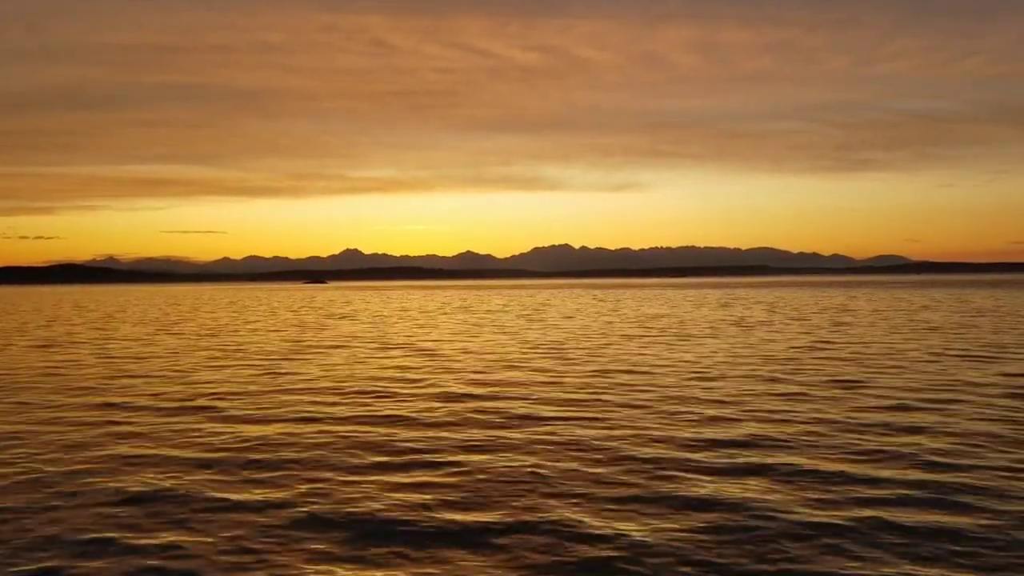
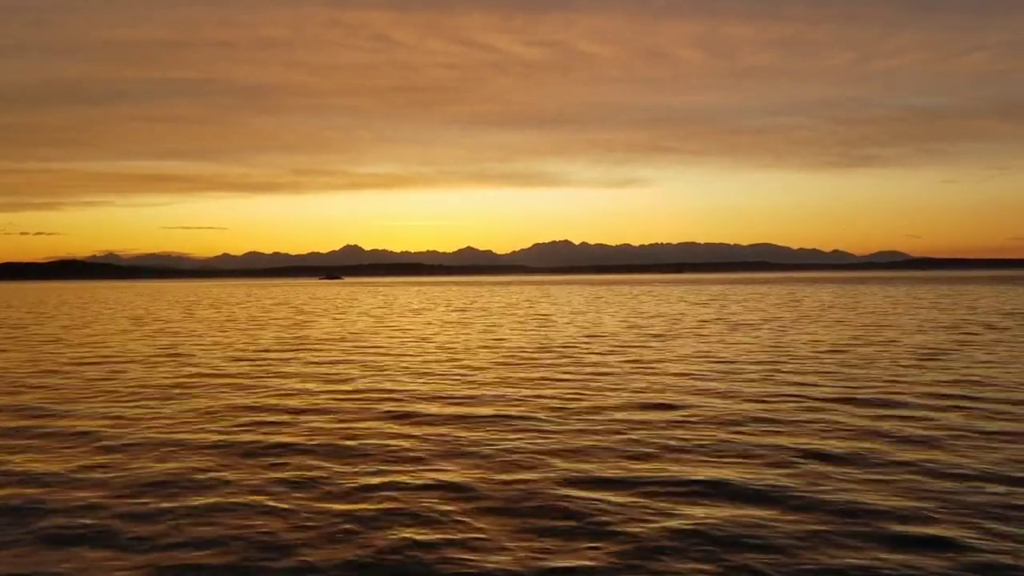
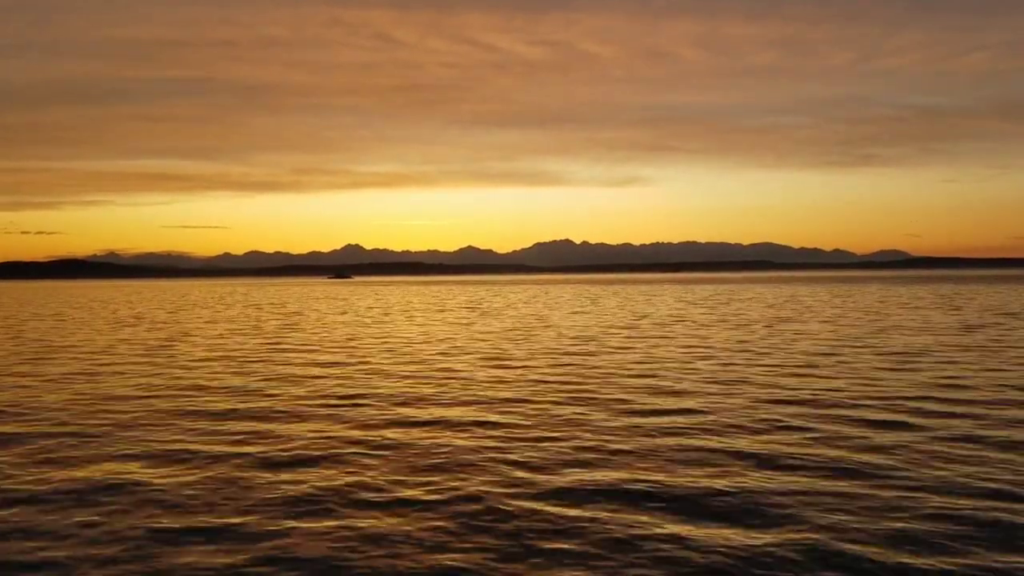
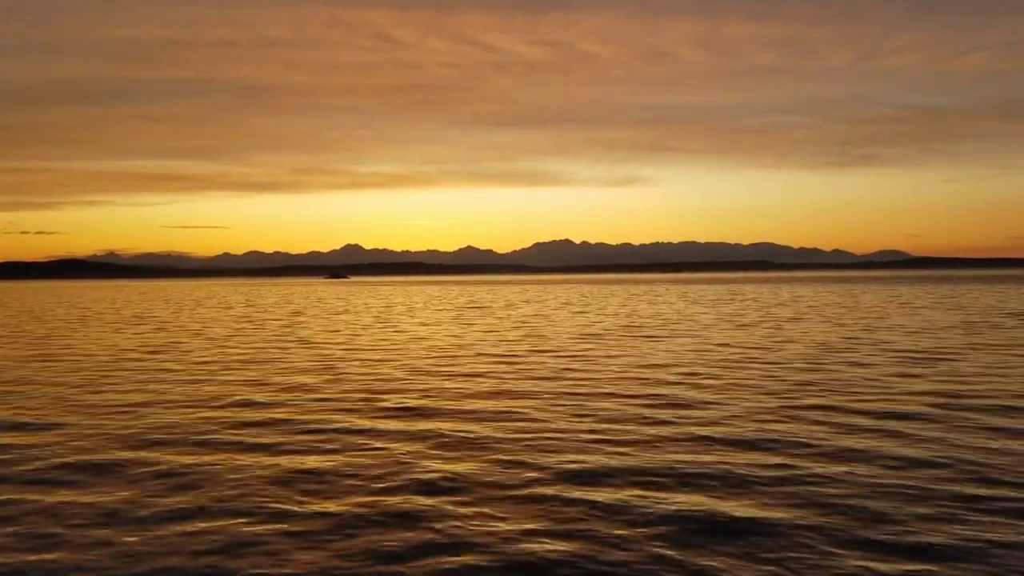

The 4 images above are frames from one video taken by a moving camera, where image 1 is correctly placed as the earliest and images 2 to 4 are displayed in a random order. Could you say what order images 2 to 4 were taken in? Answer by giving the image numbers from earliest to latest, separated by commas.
2, 4, 3
